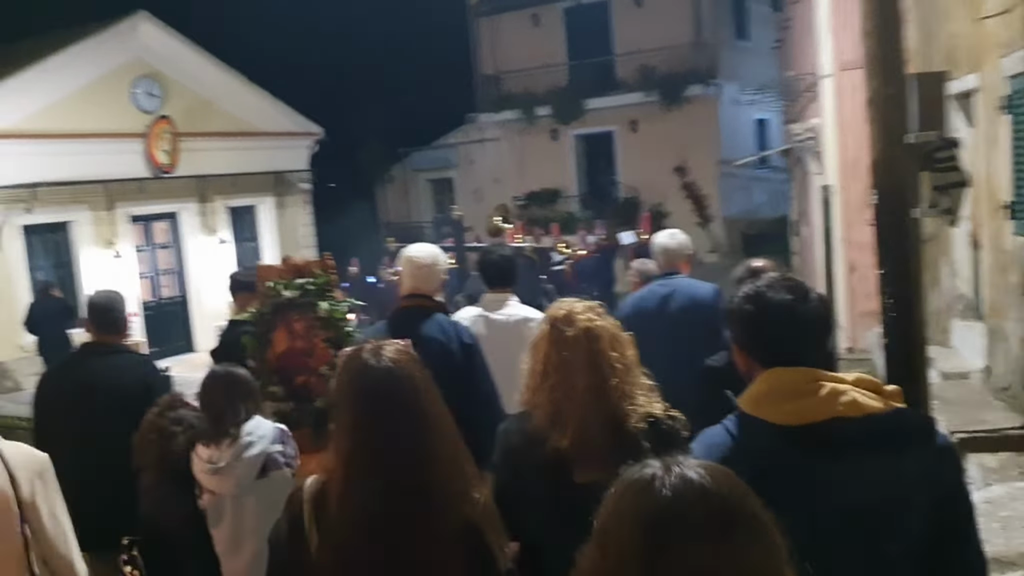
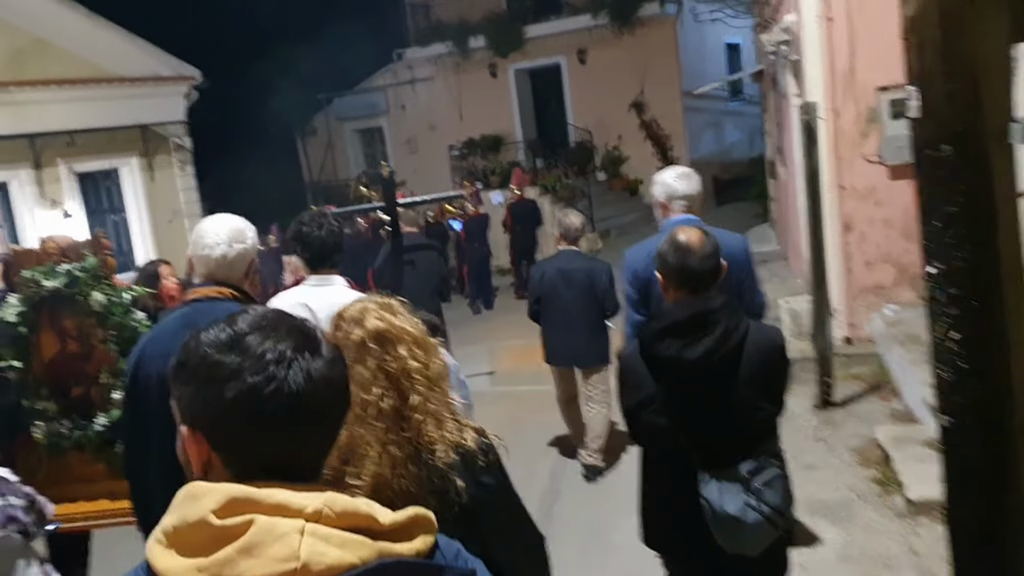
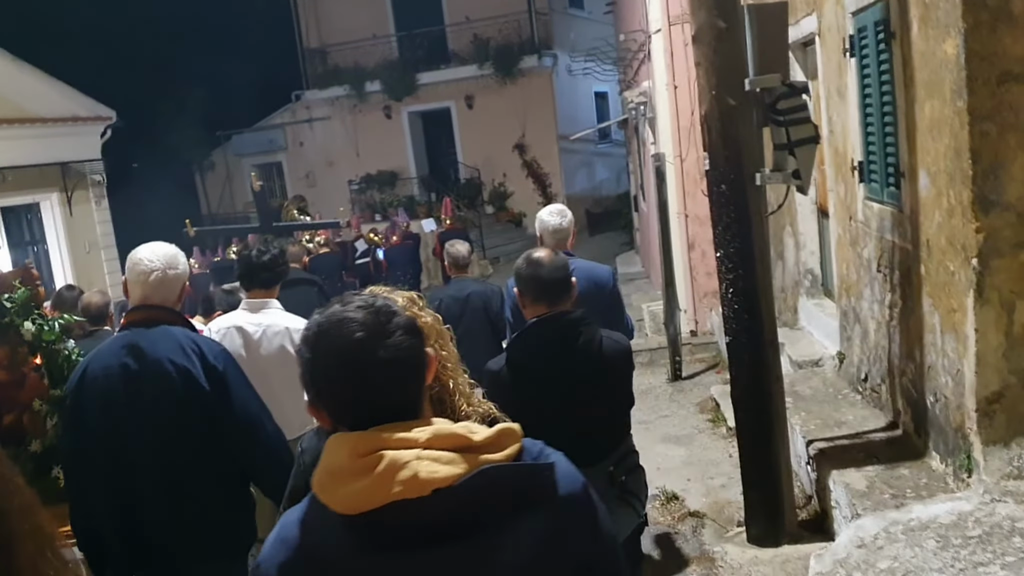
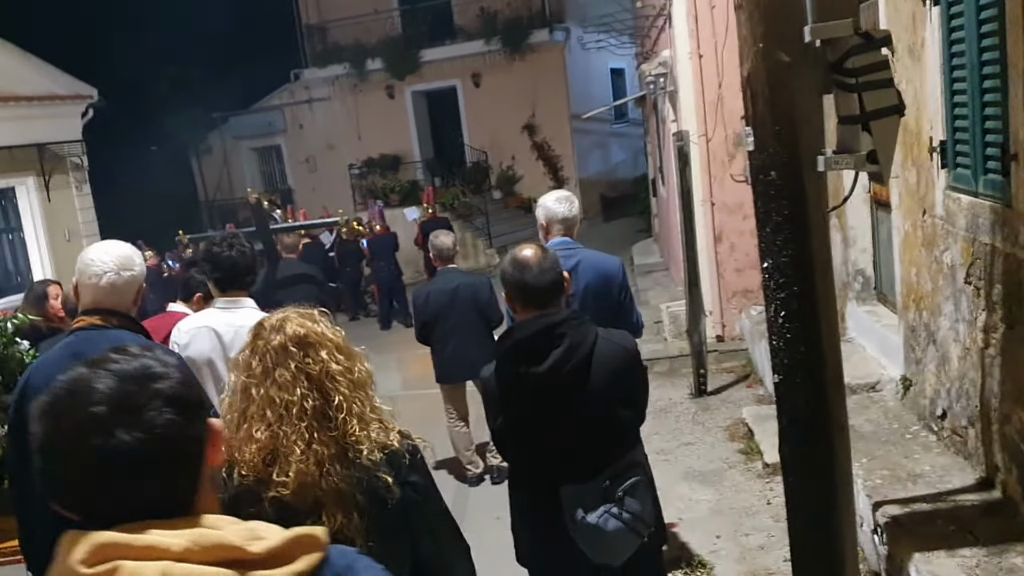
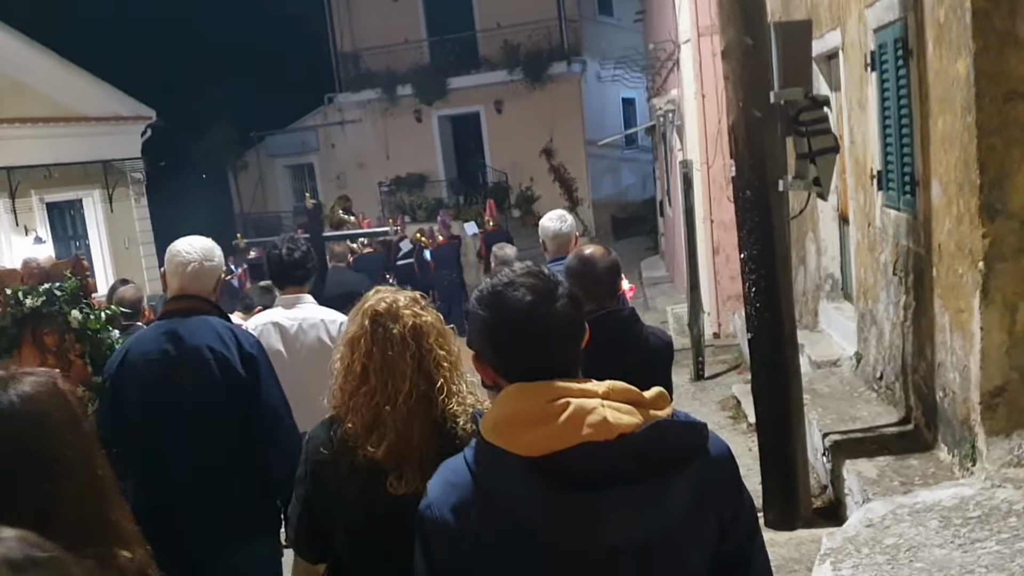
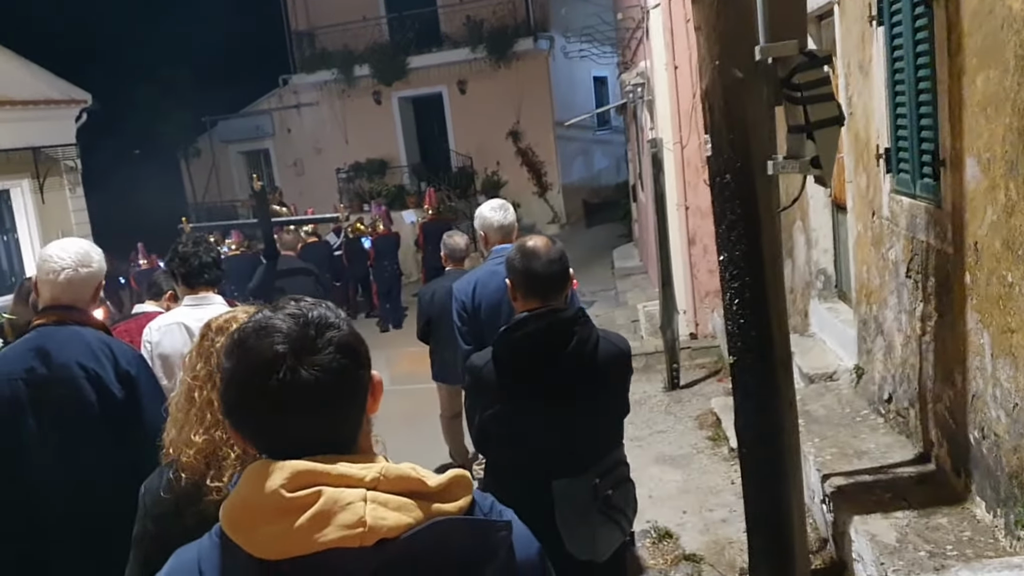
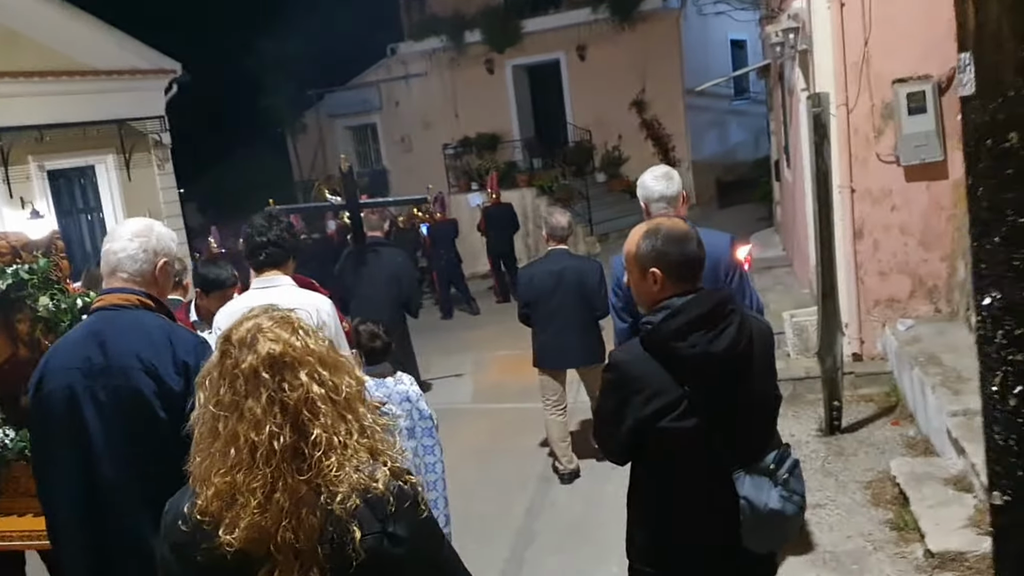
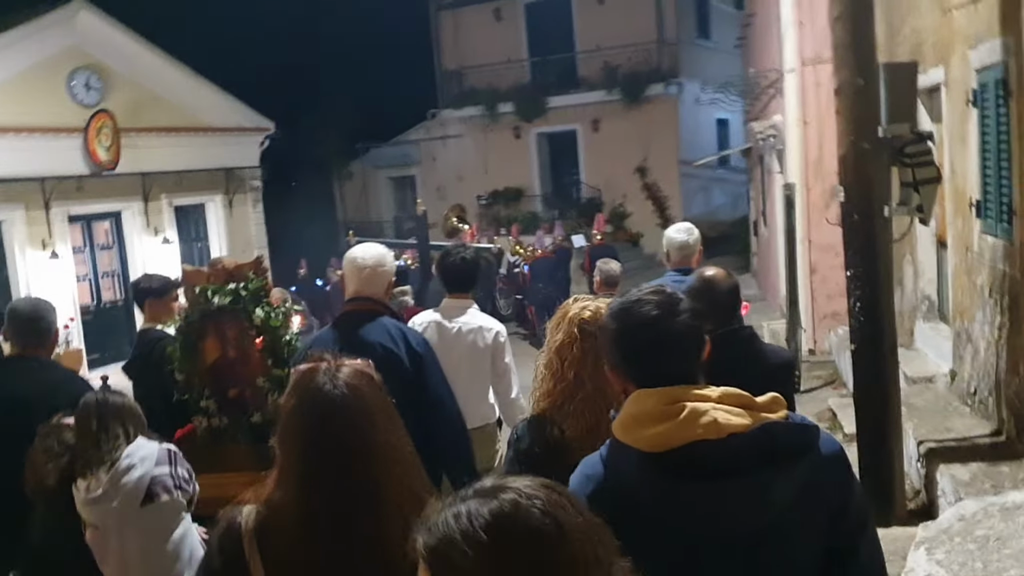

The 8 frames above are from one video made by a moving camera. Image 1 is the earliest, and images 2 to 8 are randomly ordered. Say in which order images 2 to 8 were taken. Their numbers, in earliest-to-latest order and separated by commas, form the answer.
8, 5, 3, 6, 4, 2, 7
